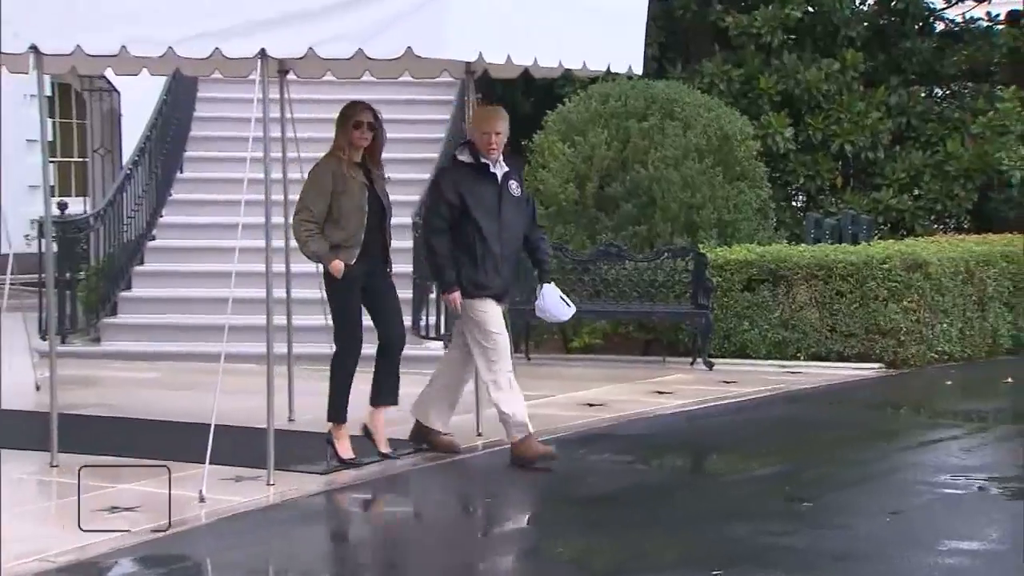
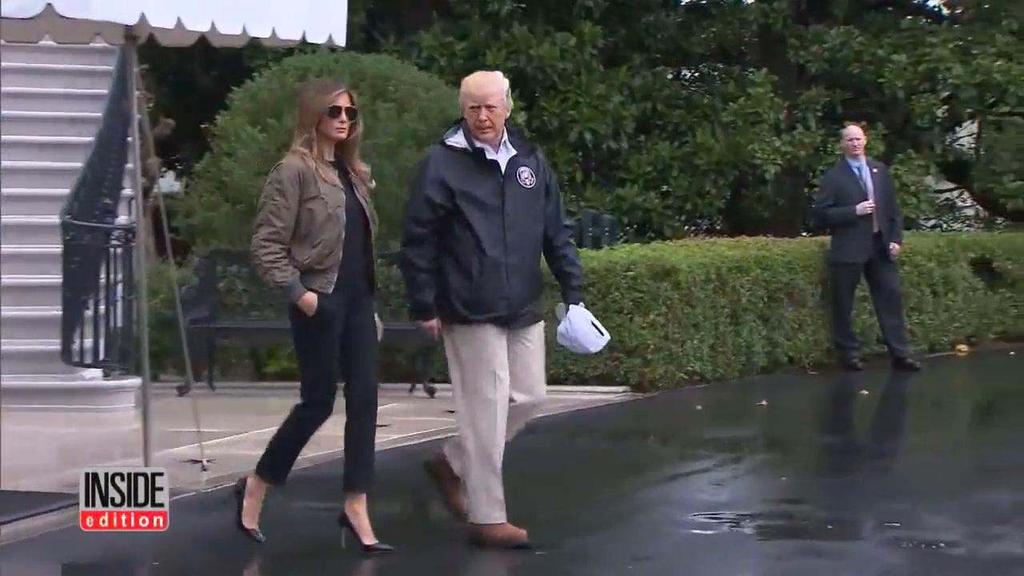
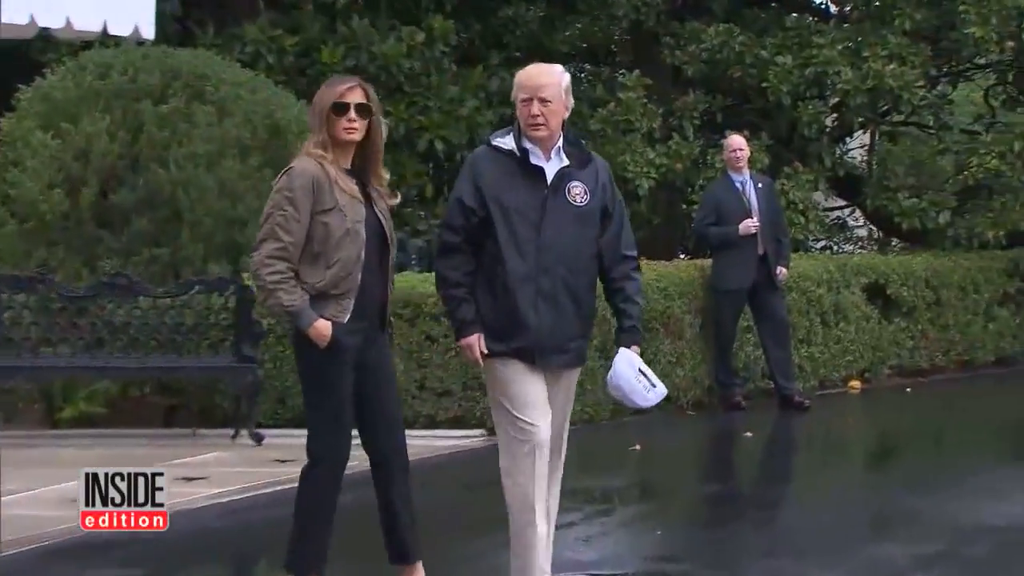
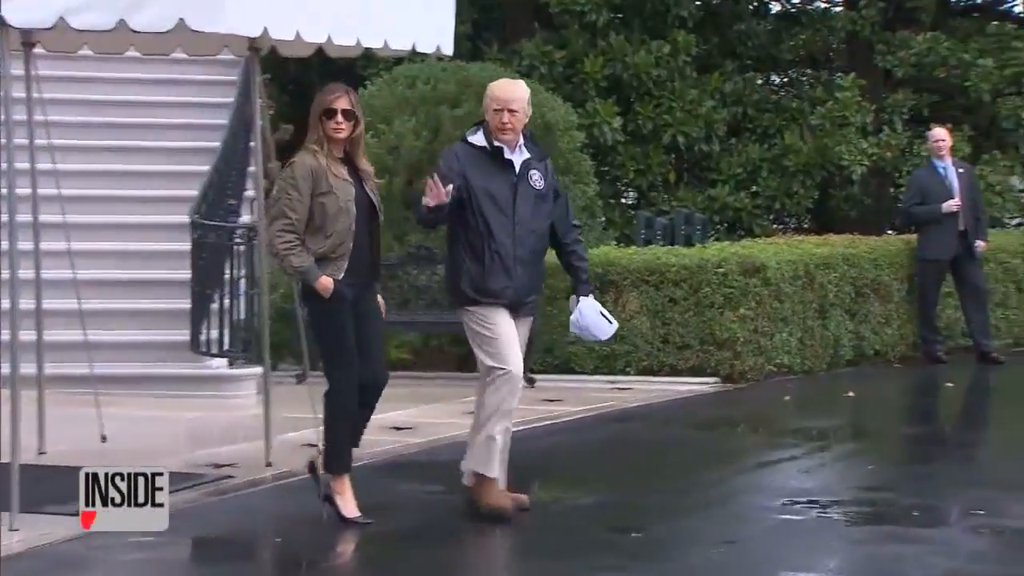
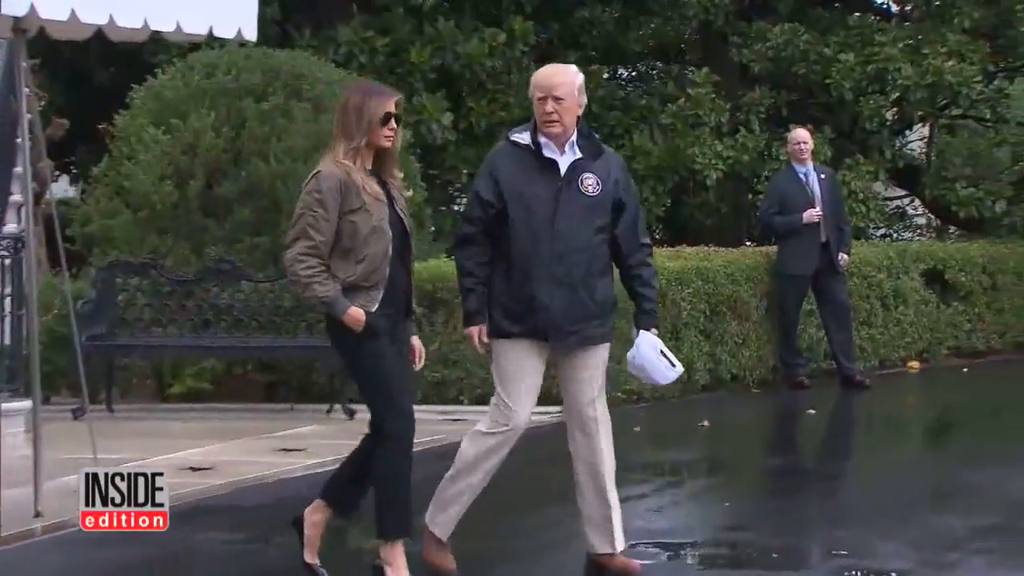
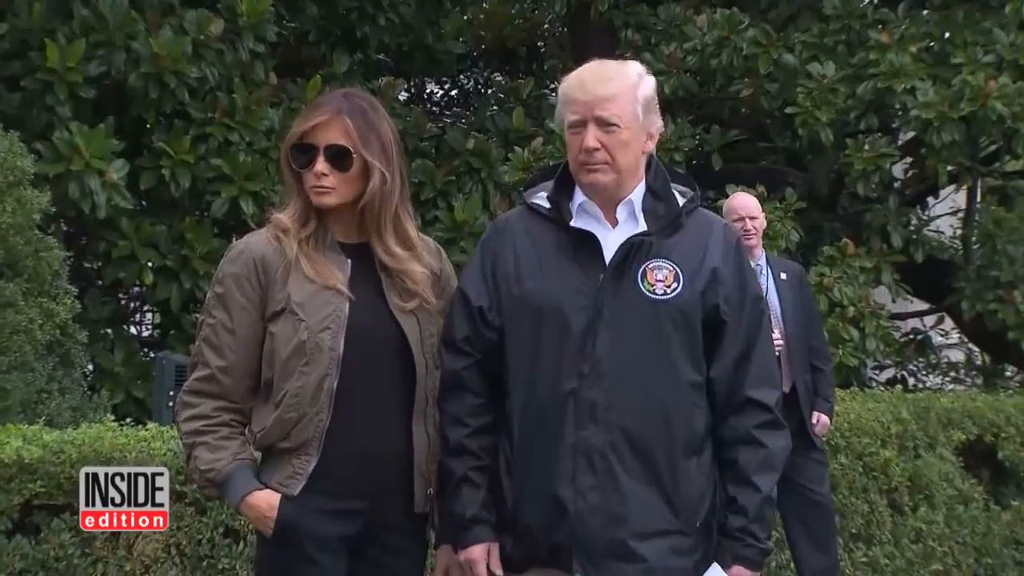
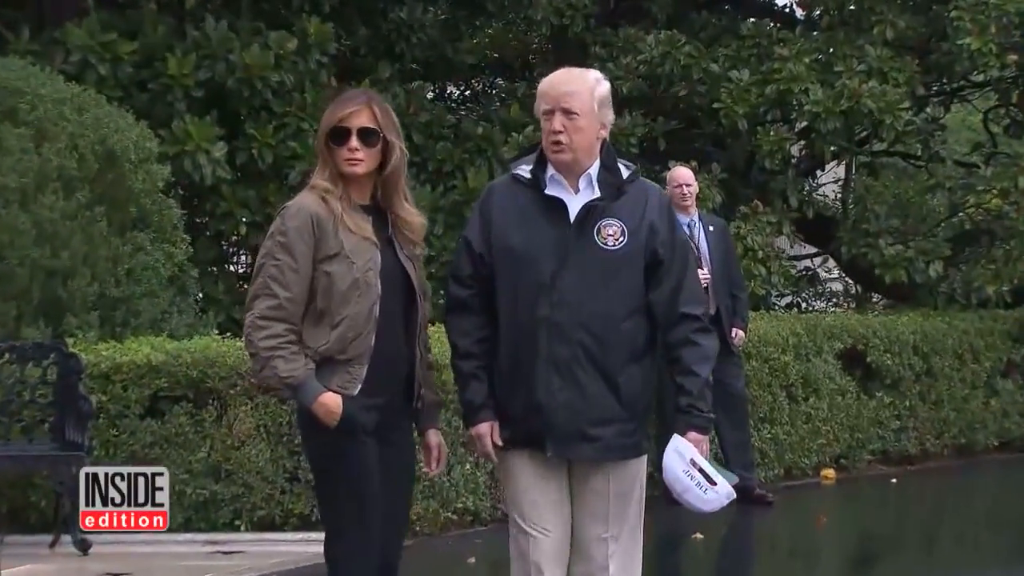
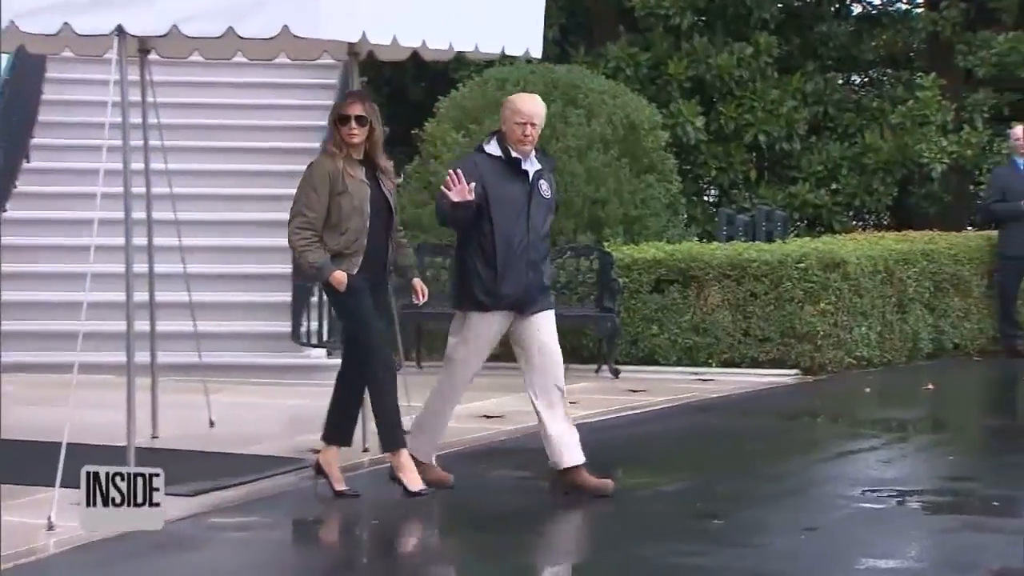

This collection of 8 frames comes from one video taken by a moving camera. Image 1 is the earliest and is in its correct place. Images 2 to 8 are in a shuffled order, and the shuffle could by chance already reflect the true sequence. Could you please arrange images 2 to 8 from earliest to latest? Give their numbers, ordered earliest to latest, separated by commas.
8, 4, 2, 5, 3, 7, 6
